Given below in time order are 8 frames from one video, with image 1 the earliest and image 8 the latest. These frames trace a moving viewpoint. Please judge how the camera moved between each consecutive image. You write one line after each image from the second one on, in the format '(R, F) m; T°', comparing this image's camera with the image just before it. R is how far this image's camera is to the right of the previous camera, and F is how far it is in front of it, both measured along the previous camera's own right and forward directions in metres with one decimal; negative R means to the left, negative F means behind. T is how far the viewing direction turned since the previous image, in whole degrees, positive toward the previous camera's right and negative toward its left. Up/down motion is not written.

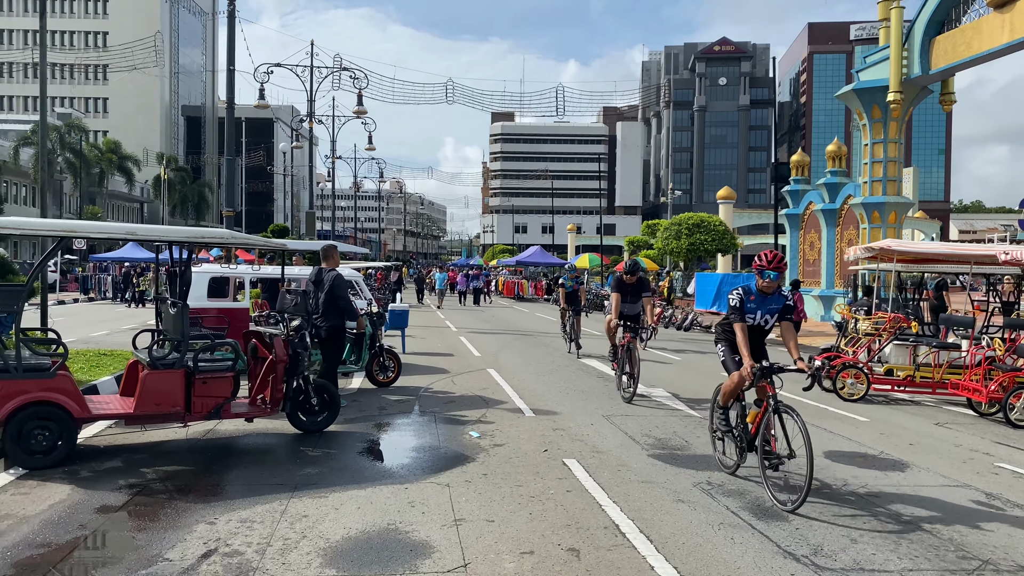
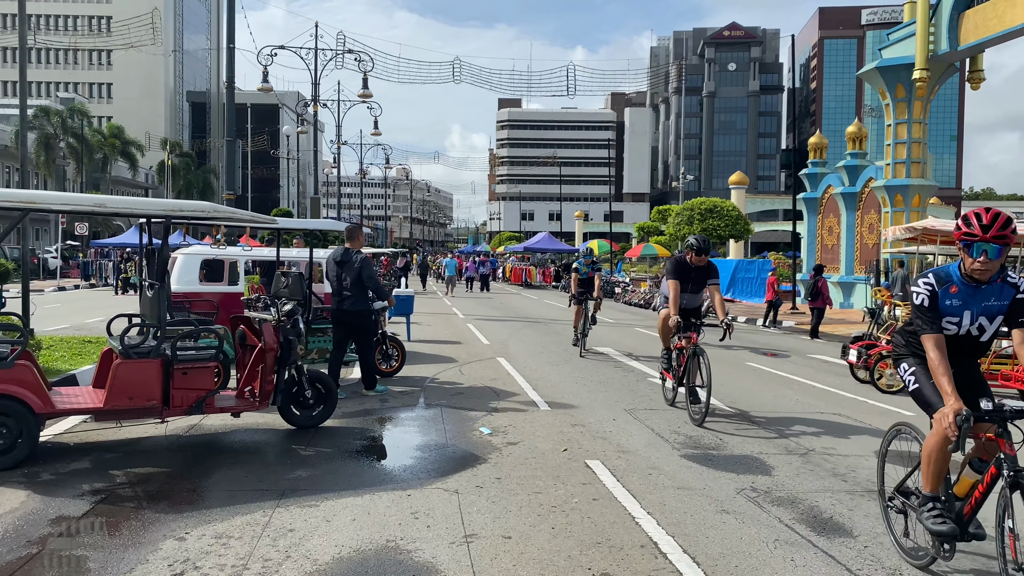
(-0.1, +0.6) m; 0°
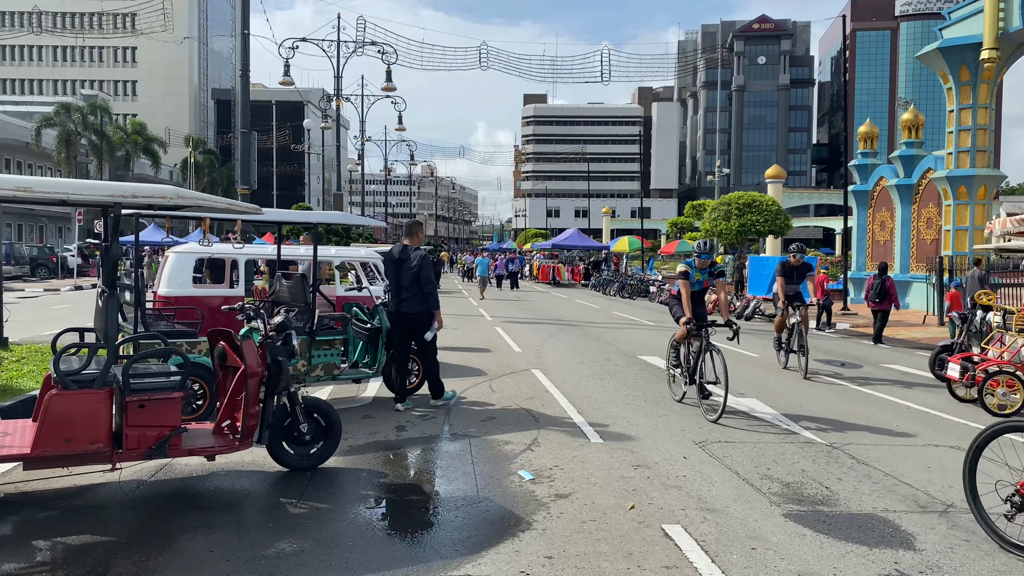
(-0.1, +1.2) m; -2°
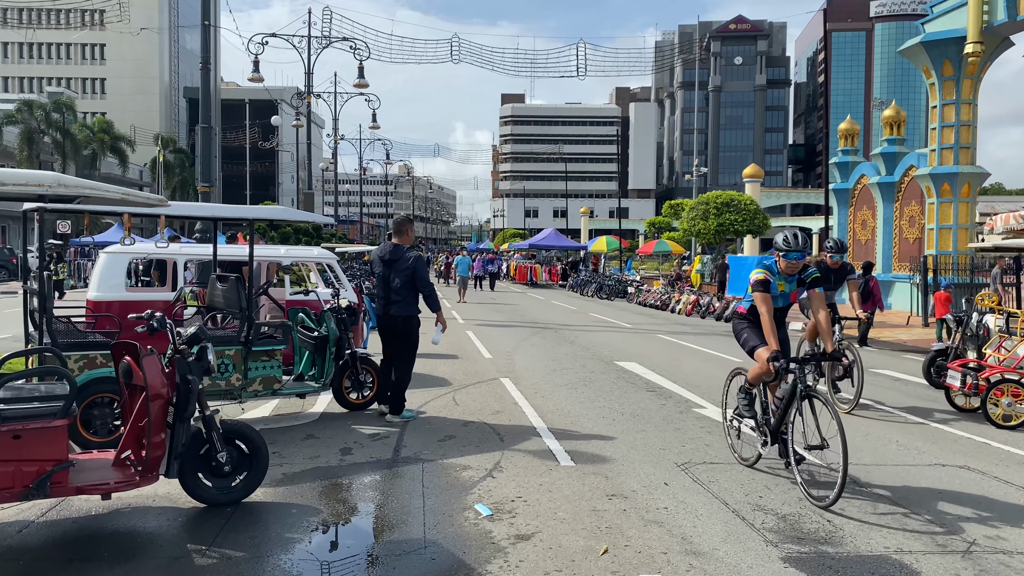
(+0.1, +0.6) m; +1°
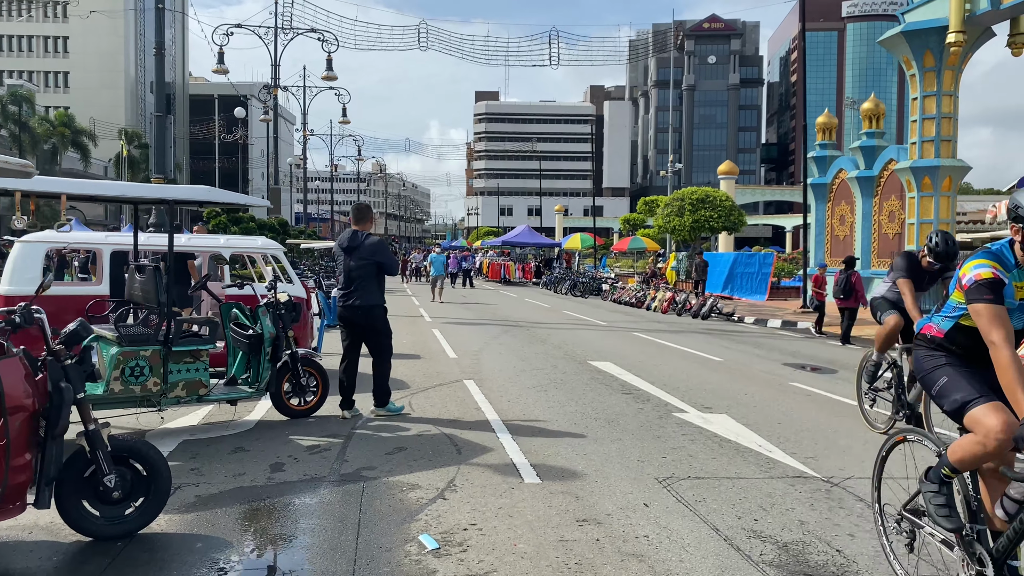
(+0.1, +0.6) m; +2°
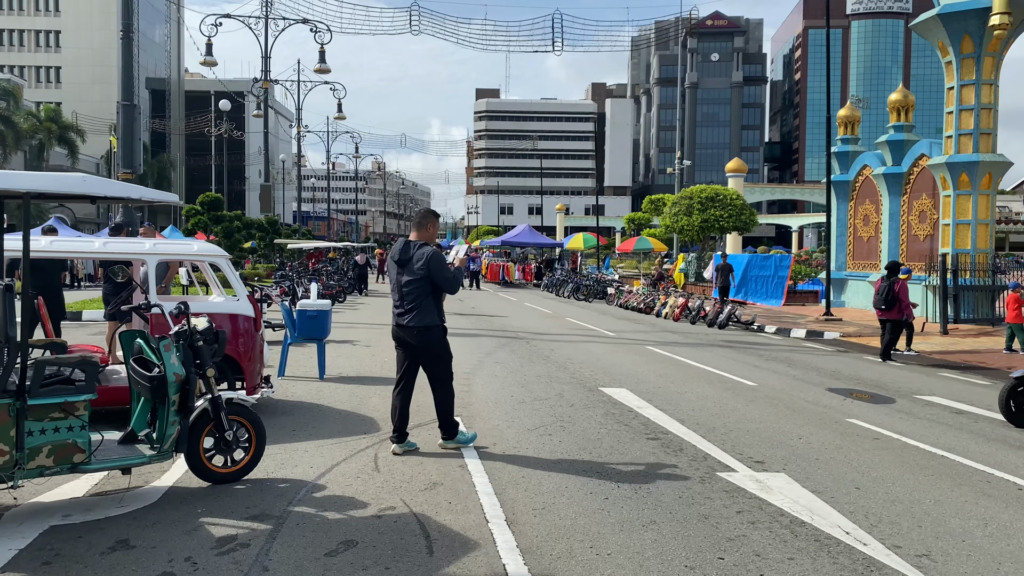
(0.0, +1.4) m; 0°
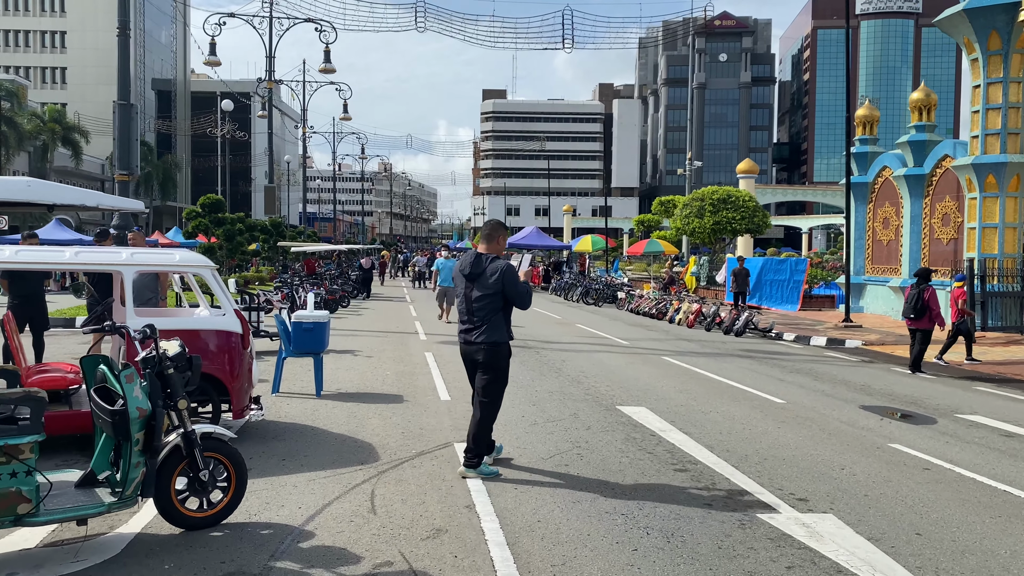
(0.0, +0.5) m; 0°
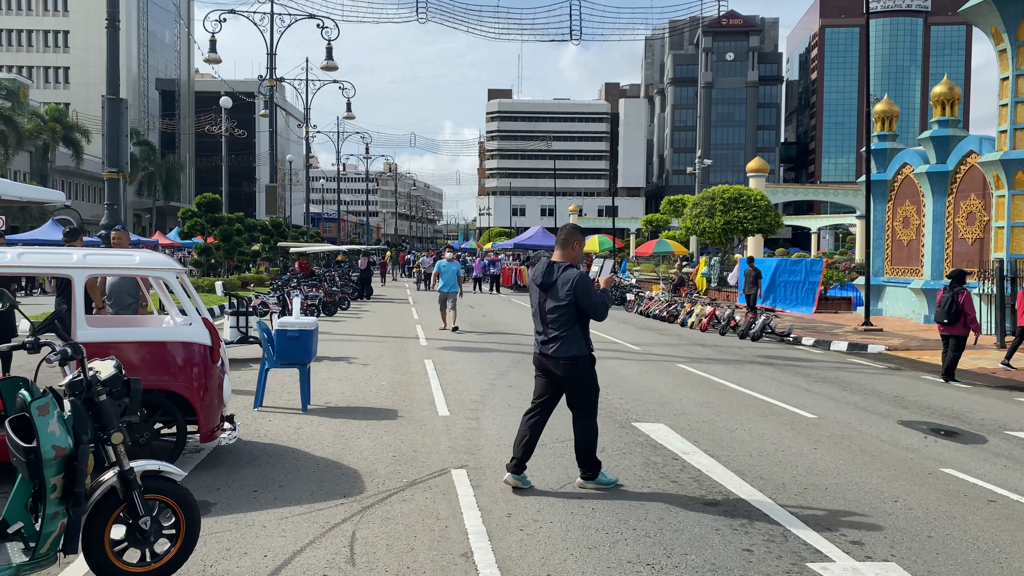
(0.0, +0.6) m; 0°
